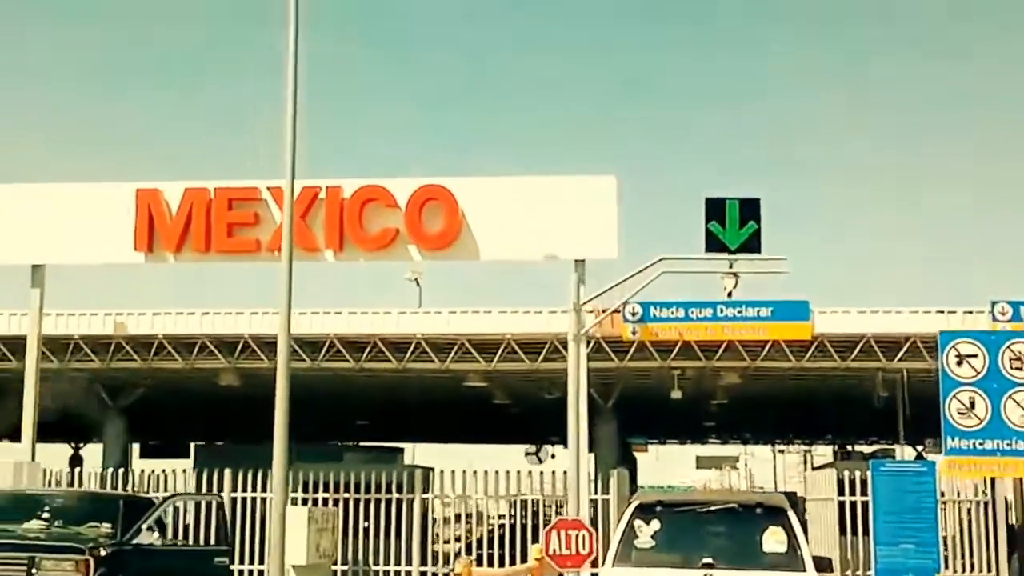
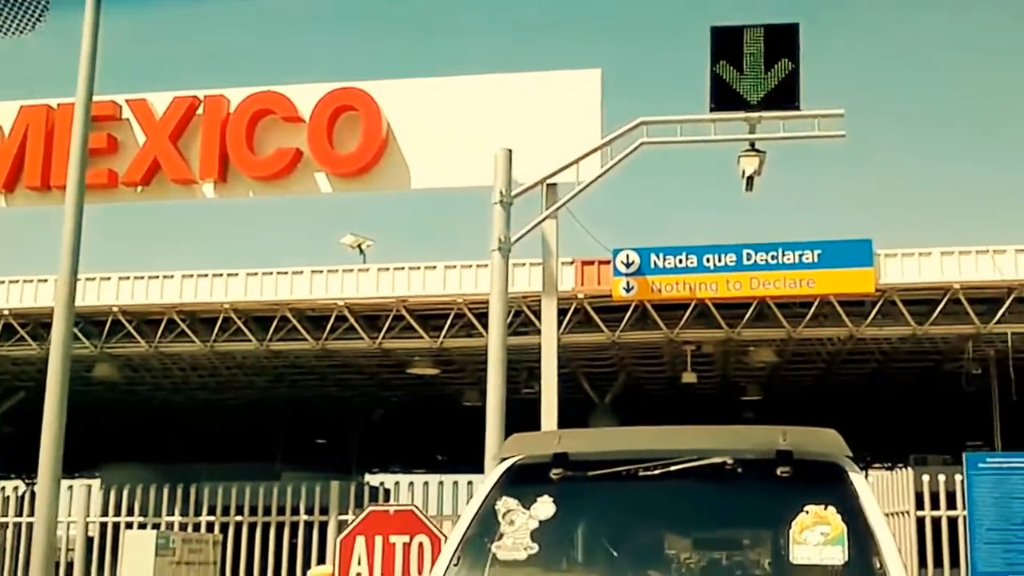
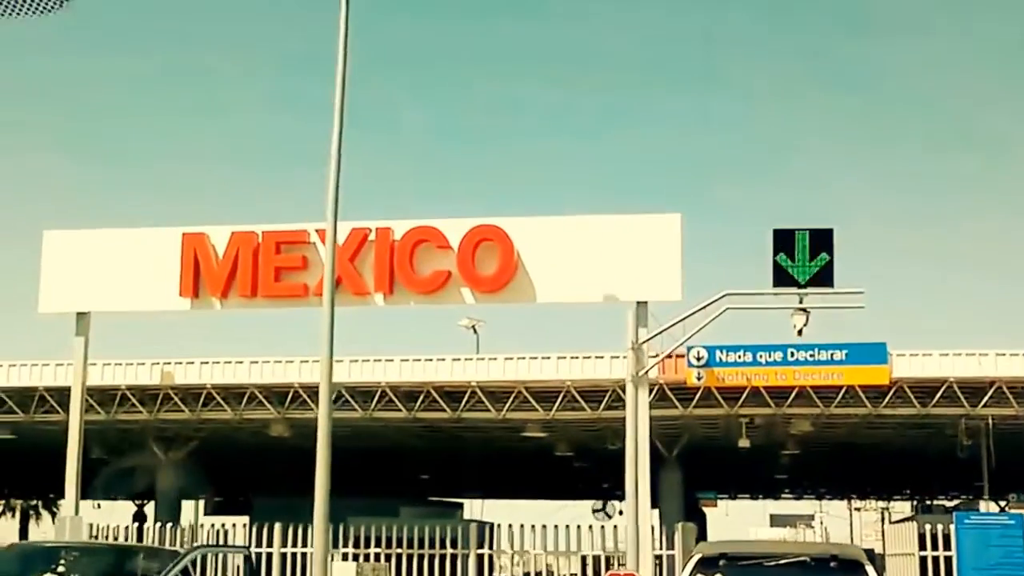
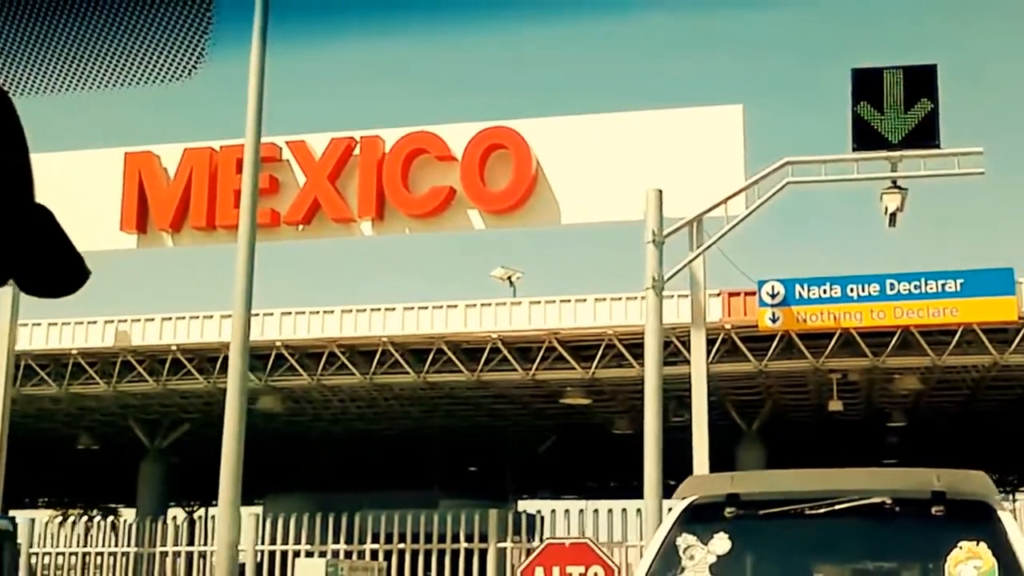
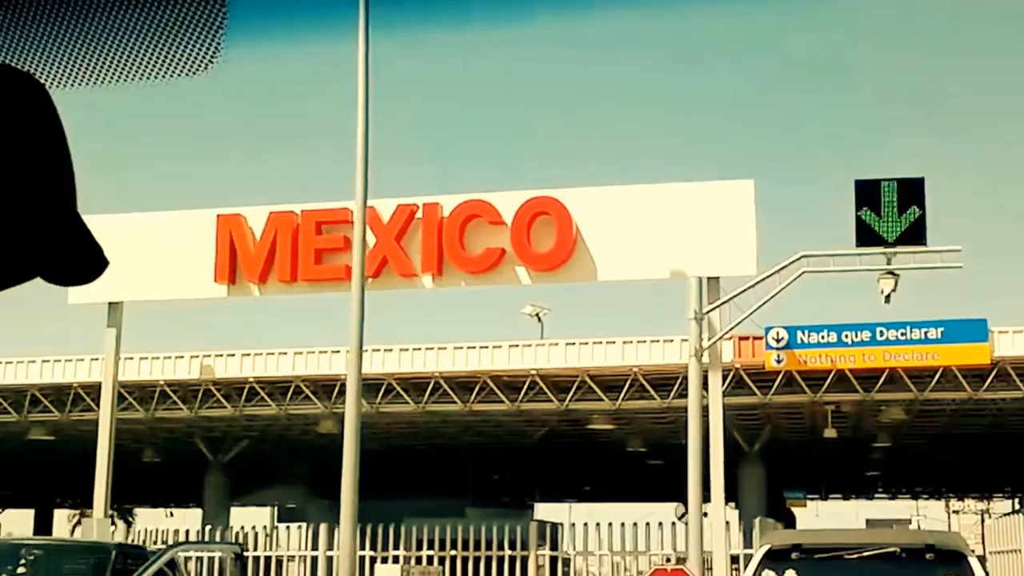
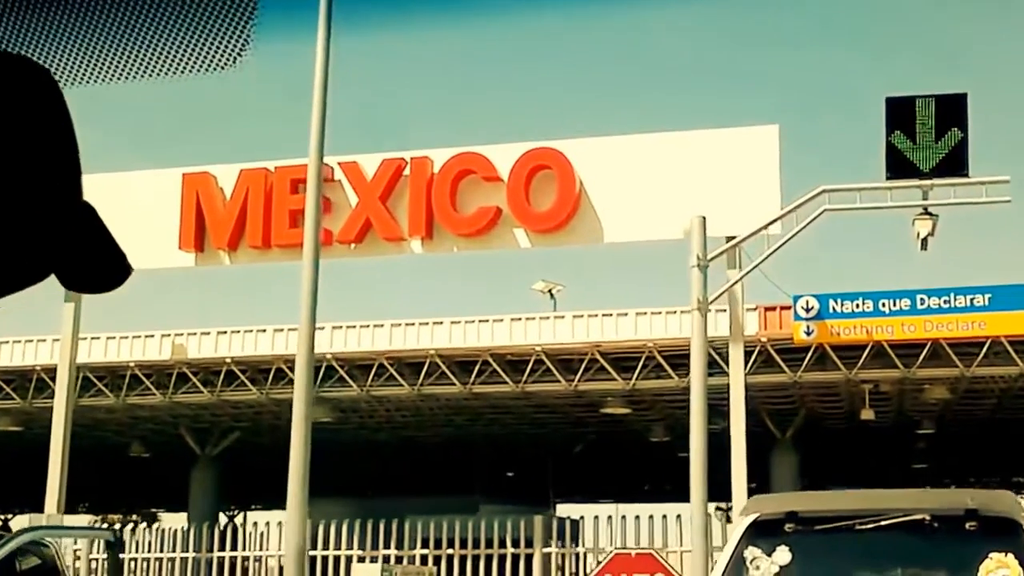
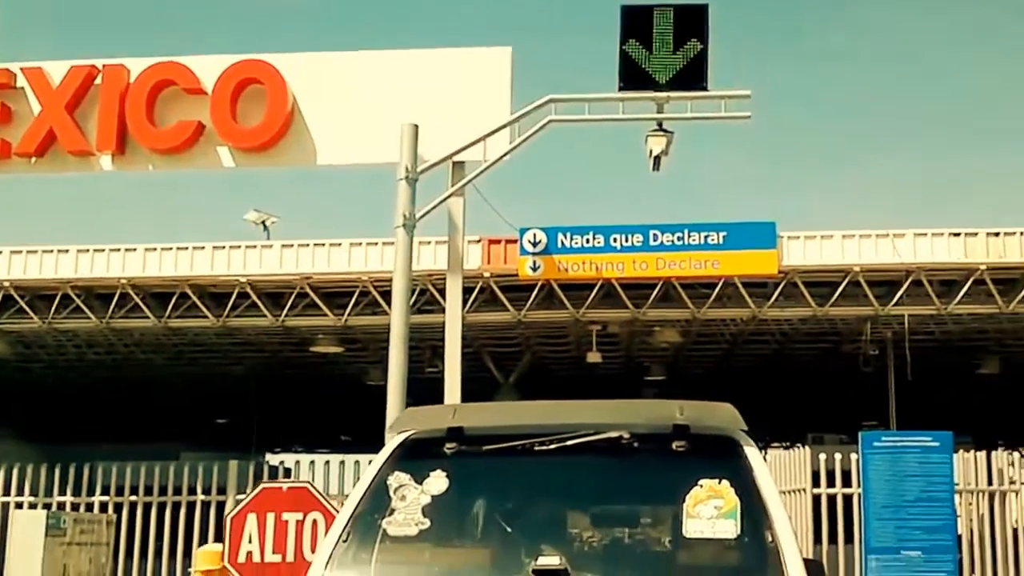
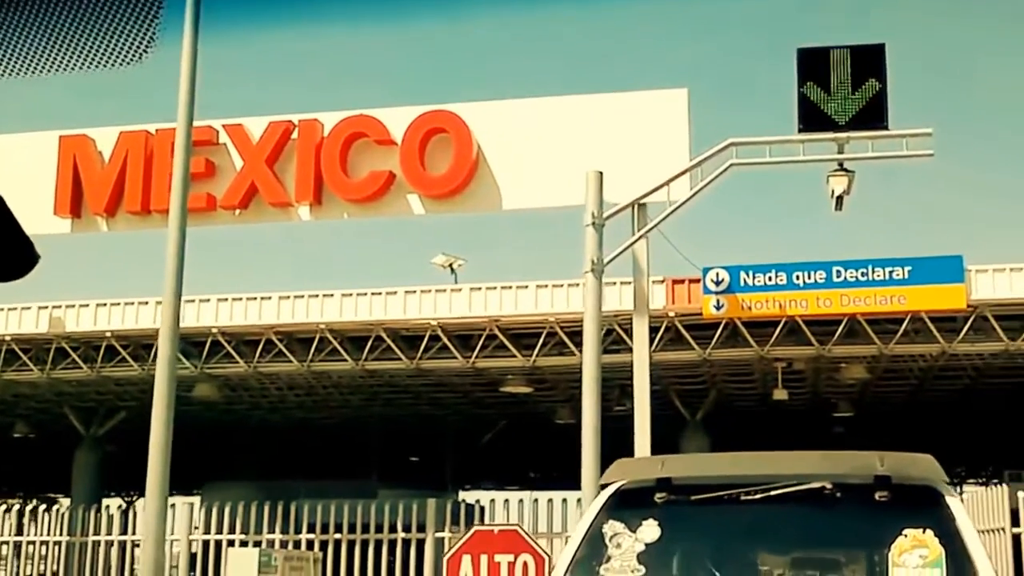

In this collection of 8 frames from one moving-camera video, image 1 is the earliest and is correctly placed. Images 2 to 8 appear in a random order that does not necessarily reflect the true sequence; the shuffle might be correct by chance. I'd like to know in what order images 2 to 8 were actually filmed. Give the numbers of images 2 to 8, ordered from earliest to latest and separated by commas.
3, 5, 6, 4, 8, 2, 7
